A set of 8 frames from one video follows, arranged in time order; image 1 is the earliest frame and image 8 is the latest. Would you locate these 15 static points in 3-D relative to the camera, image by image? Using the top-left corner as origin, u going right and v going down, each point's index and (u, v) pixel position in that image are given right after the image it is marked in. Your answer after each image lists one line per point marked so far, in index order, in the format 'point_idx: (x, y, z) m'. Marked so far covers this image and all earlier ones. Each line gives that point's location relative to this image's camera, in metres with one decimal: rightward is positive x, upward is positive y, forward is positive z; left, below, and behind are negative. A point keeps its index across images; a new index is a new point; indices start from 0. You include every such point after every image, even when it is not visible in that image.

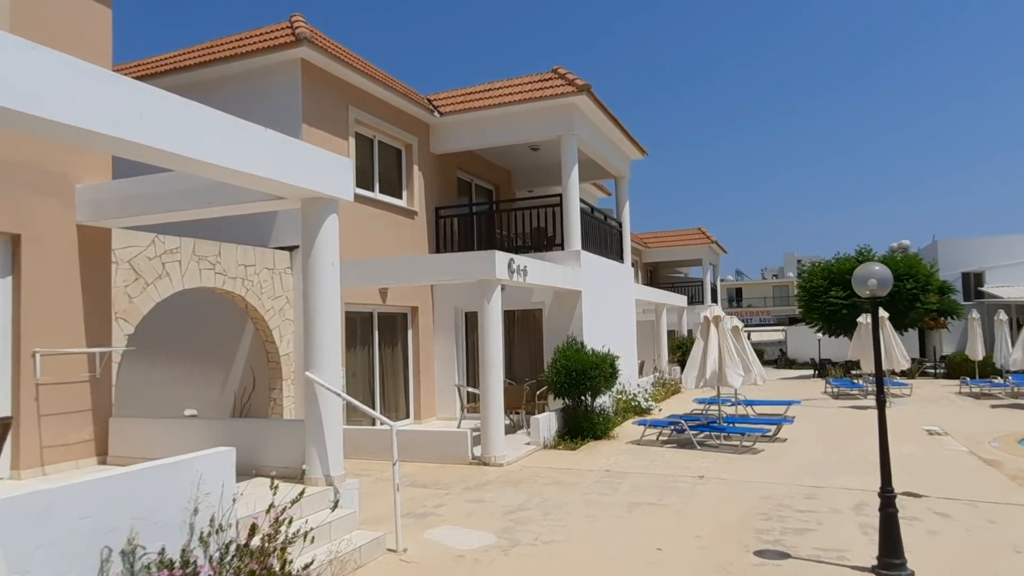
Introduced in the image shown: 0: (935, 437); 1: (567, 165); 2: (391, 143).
0: (+7.4, -2.7, +12.2) m
1: (+1.2, +2.7, +15.3) m
2: (-2.7, +3.2, +15.4) m
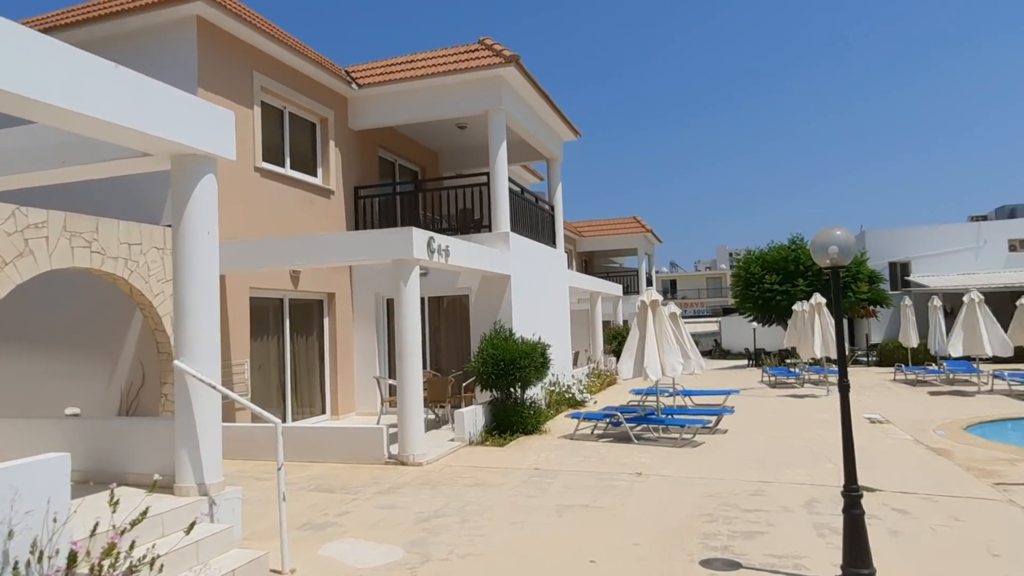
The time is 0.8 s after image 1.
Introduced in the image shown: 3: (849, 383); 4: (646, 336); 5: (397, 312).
0: (+6.2, -2.4, +11.9) m
1: (-0.3, +3.0, +14.3) m
2: (-4.2, +3.5, +14.1) m
3: (+2.5, -0.7, +5.2) m
4: (+2.1, -0.8, +11.3) m
5: (-1.6, -0.3, +10.0) m
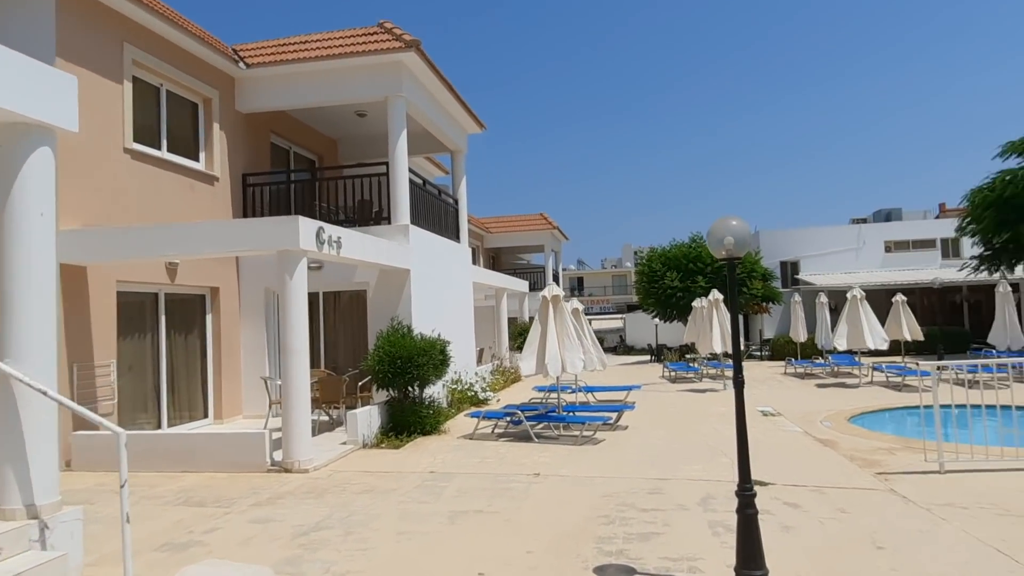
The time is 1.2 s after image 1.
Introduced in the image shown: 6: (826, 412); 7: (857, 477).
0: (+4.5, -2.3, +12.1) m
1: (-2.3, +3.1, +13.7) m
2: (-6.0, +3.6, +13.0) m
3: (+1.7, -0.6, +5.1) m
4: (+0.5, -0.7, +11.1) m
5: (-3.0, -0.3, +9.3) m
6: (+5.7, -2.3, +12.7) m
7: (+4.0, -2.2, +8.1) m
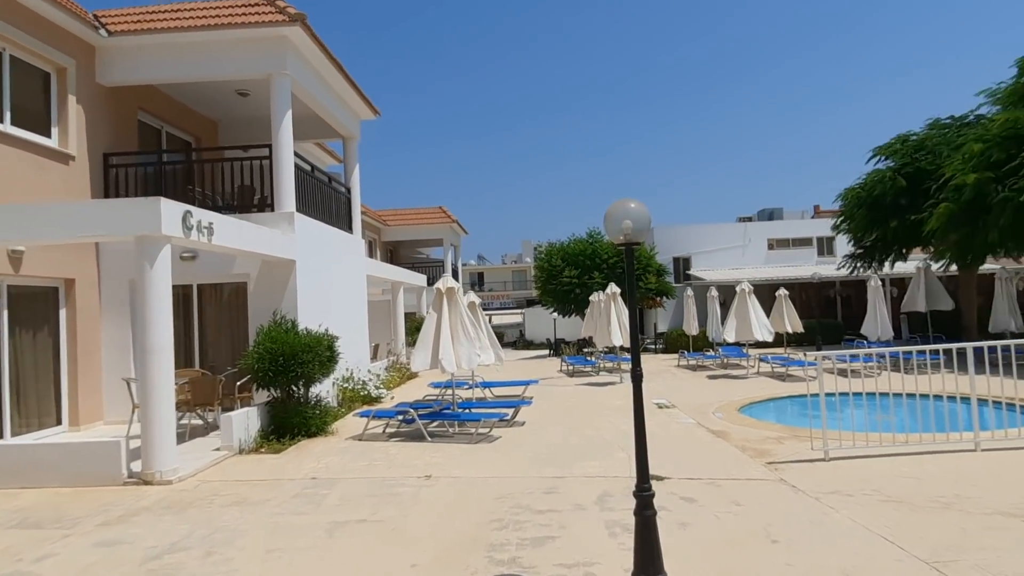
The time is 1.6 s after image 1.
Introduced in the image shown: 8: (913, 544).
0: (+2.7, -2.2, +12.2) m
1: (-4.2, +3.2, +12.8) m
2: (-7.9, +3.7, +11.5) m
3: (+0.9, -0.6, +4.8) m
4: (-1.1, -0.6, +10.6) m
5: (-4.4, -0.1, +8.3) m
6: (+3.8, -2.1, +13.0) m
7: (+2.7, -2.1, +8.1) m
8: (+3.0, -1.9, +5.2) m
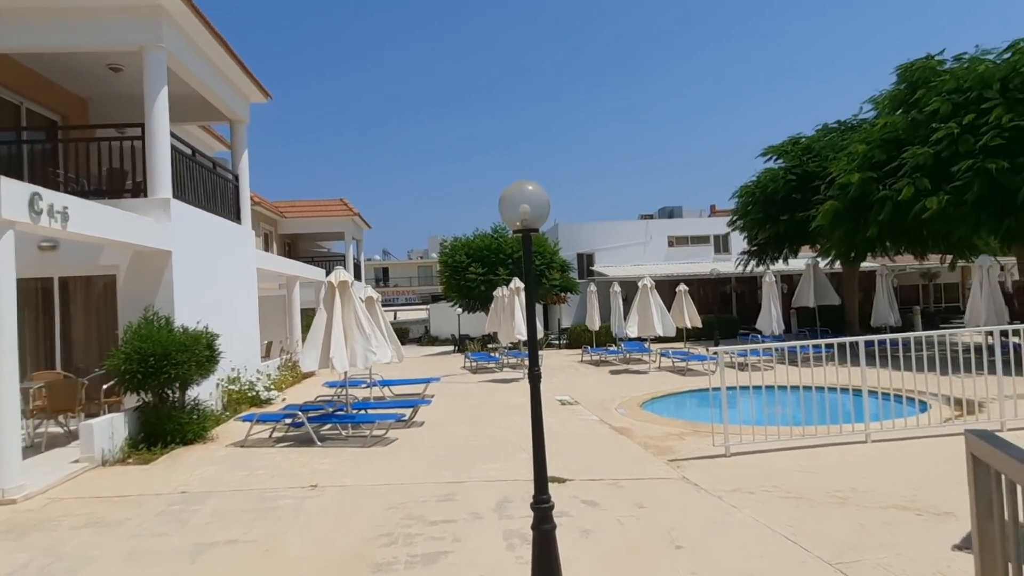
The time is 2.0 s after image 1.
0: (+1.0, -2.1, +12.0) m
1: (-6.0, +3.3, +11.6) m
2: (-9.4, +3.8, +9.9) m
3: (+0.2, -0.5, +4.4) m
4: (-2.5, -0.5, +9.9) m
5: (-5.5, -0.1, +7.2) m
6: (+2.0, -2.0, +12.9) m
7: (+1.6, -2.0, +7.9) m
8: (+2.2, -1.9, +5.1) m
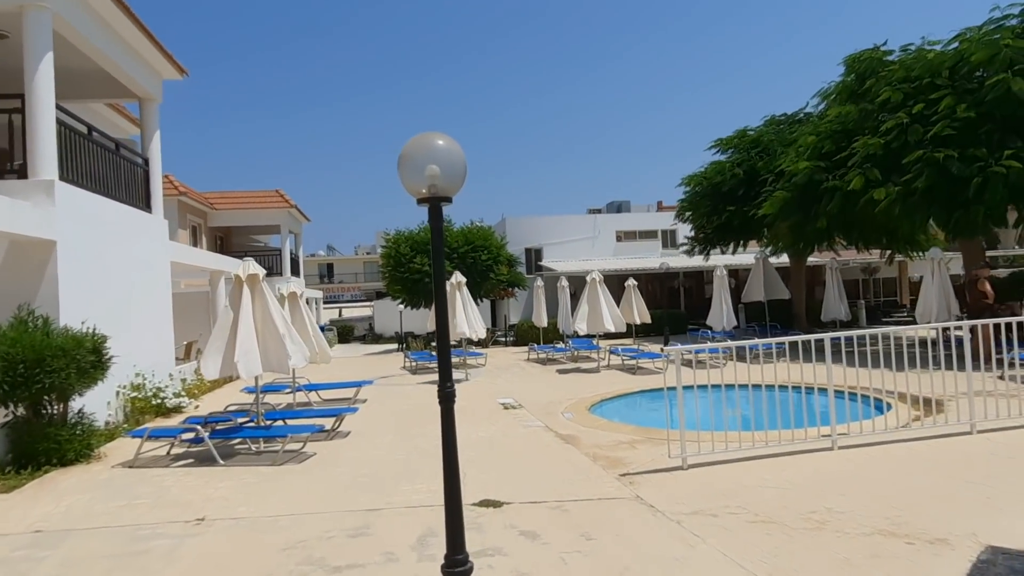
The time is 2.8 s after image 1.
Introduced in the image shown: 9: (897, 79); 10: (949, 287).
0: (0.0, -2.0, +11.0) m
1: (-6.9, +3.4, +10.2) m
2: (-10.2, +3.9, +8.2) m
3: (-0.3, -0.5, +3.4) m
4: (-3.4, -0.4, +8.7) m
5: (-6.1, 0.0, +5.7) m
6: (+0.9, -1.9, +12.0) m
7: (+0.9, -1.9, +7.0) m
8: (+1.7, -1.8, +4.3) m
9: (+8.9, +4.8, +16.2) m
10: (+9.1, 0.0, +14.7) m
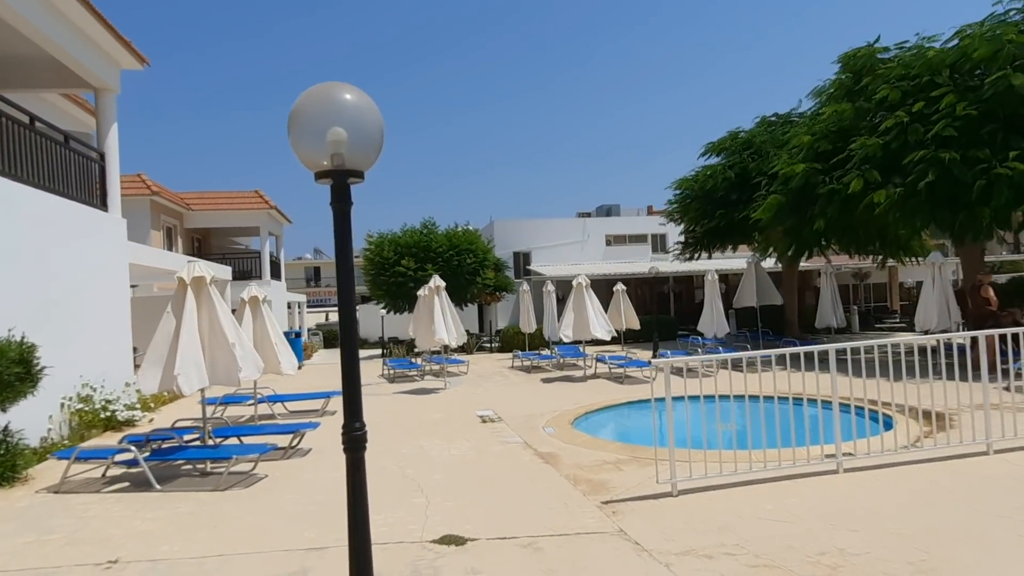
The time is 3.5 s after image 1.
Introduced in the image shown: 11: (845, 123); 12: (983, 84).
0: (-0.4, -2.1, +10.2) m
1: (-7.2, +3.4, +9.3) m
2: (-10.5, +3.9, +7.3) m
3: (-0.5, -0.5, +2.6) m
4: (-3.7, -0.5, +7.8) m
5: (-6.4, 0.0, +4.9) m
6: (+0.6, -2.0, +11.2) m
7: (+0.6, -2.0, +6.2) m
8: (+1.5, -1.8, +3.5) m
9: (+8.5, +4.7, +15.5) m
10: (+8.8, -0.1, +14.0) m
11: (+7.8, +3.9, +16.4) m
12: (+9.6, +4.2, +14.3) m
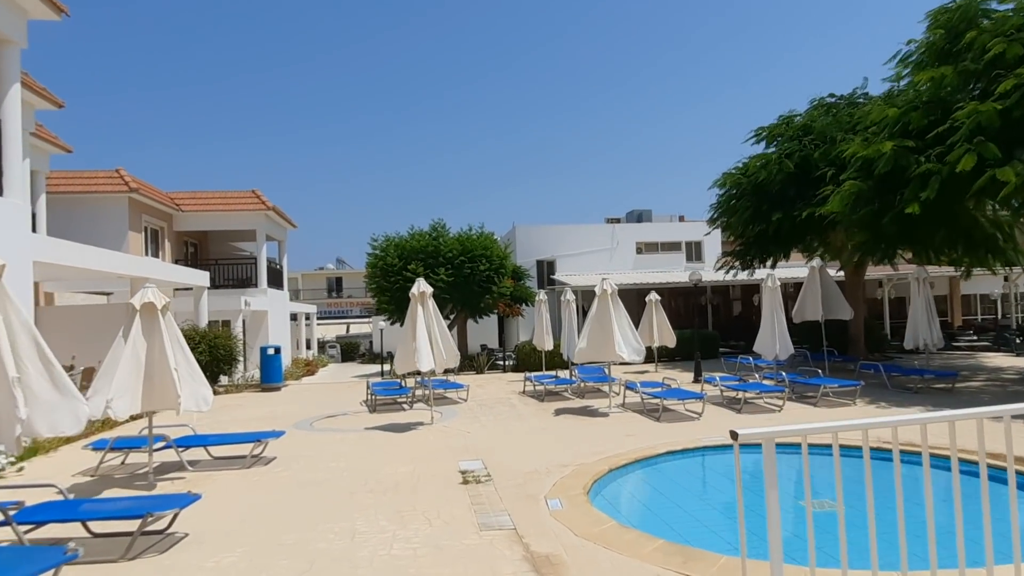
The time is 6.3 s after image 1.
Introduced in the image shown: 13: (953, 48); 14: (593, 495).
0: (-0.5, -2.1, +7.0) m
1: (-7.3, +3.4, +6.5) m
2: (-10.7, +3.9, +4.6) m
3: (-0.9, -0.4, -0.6) m
4: (-3.9, -0.4, +4.8) m
5: (-6.7, 0.0, +2.0) m
6: (+0.5, -2.1, +8.0) m
7: (+0.3, -2.0, +3.0) m
8: (+1.1, -1.8, +0.2) m
9: (+8.6, +4.5, +12.1) m
10: (+8.8, -0.3, +10.5) m
11: (+8.0, +3.7, +12.9) m
12: (+9.7, +4.0, +10.8) m
13: (+8.5, +4.7, +13.5) m
14: (+0.8, -2.1, +7.3) m
